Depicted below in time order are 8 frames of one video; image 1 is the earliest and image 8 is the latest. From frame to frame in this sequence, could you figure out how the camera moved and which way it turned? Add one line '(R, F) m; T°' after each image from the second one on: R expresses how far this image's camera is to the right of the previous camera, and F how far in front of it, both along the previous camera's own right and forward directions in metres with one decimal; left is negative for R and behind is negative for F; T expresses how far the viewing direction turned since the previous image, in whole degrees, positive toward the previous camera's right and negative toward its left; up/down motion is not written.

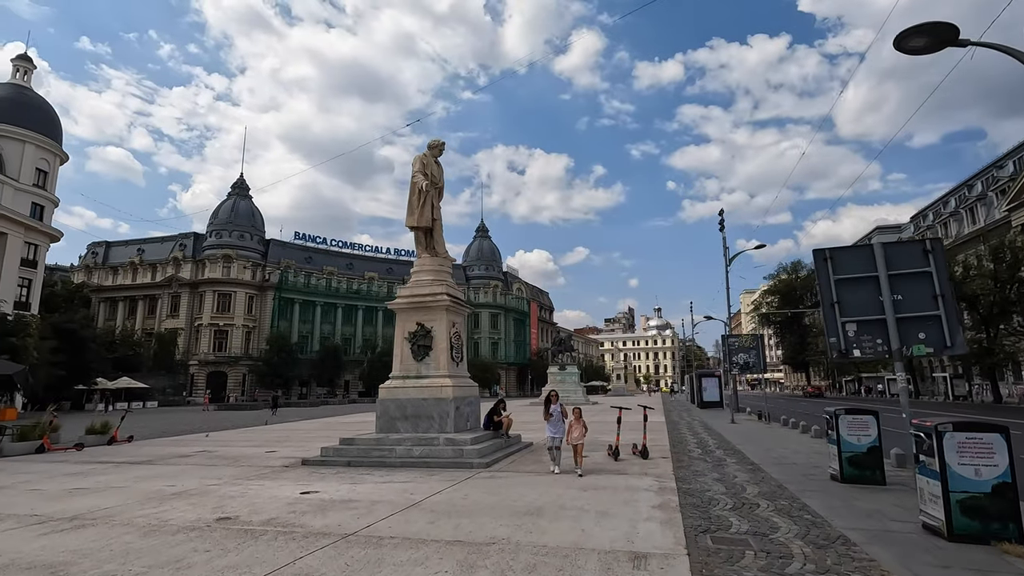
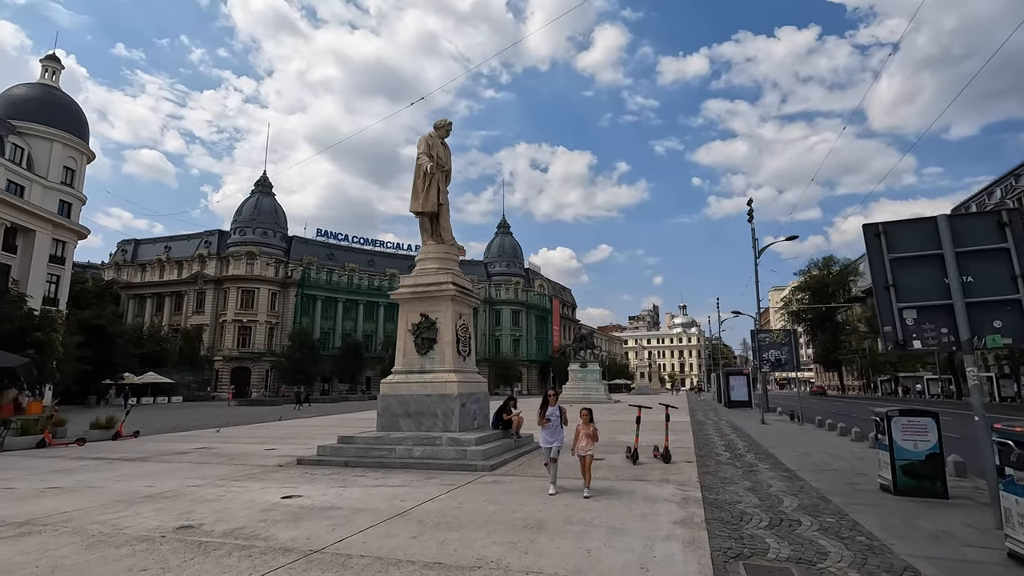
(+0.3, +1.0) m; -2°
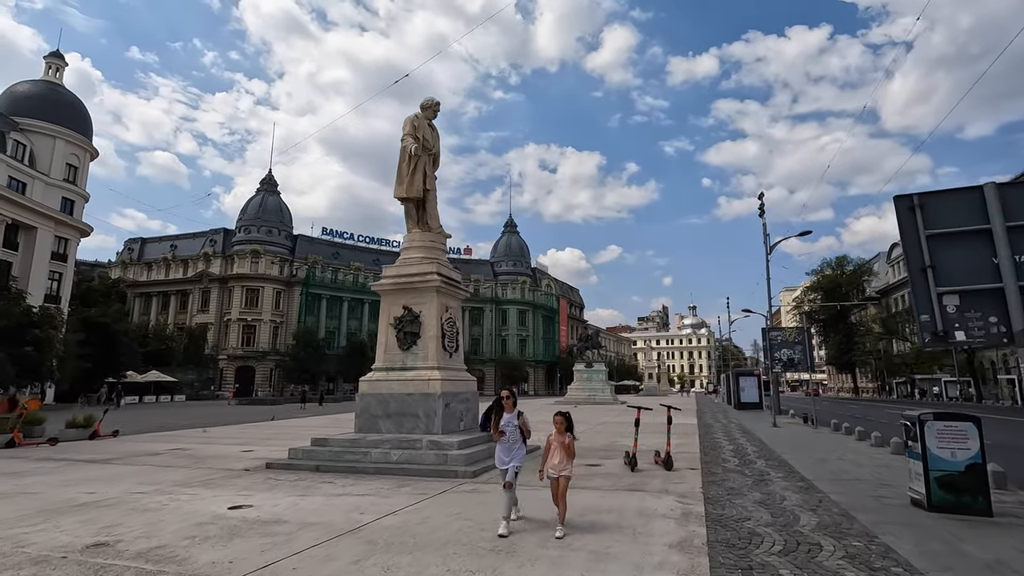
(+0.4, +1.0) m; -1°
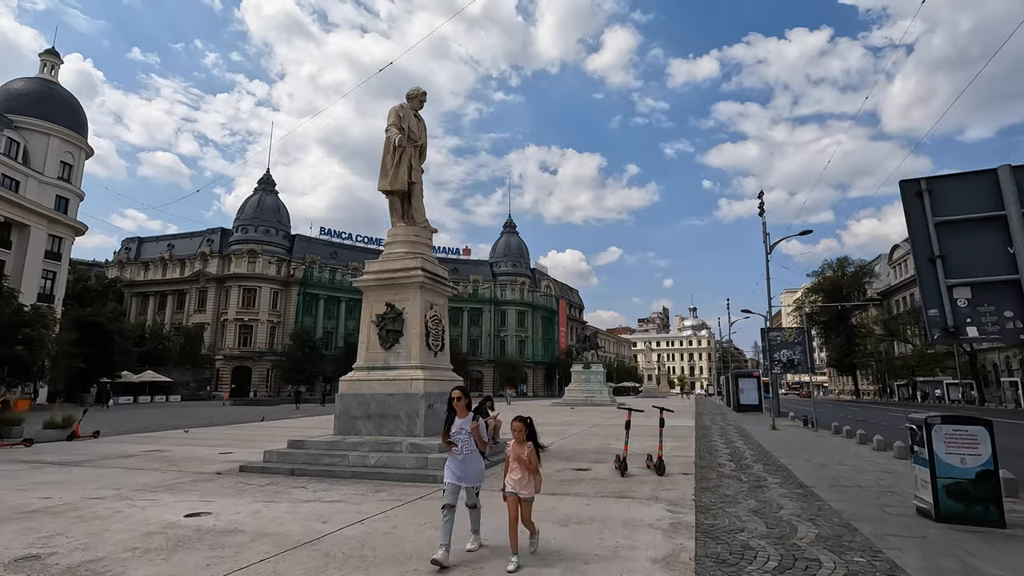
(+0.3, +0.5) m; 0°
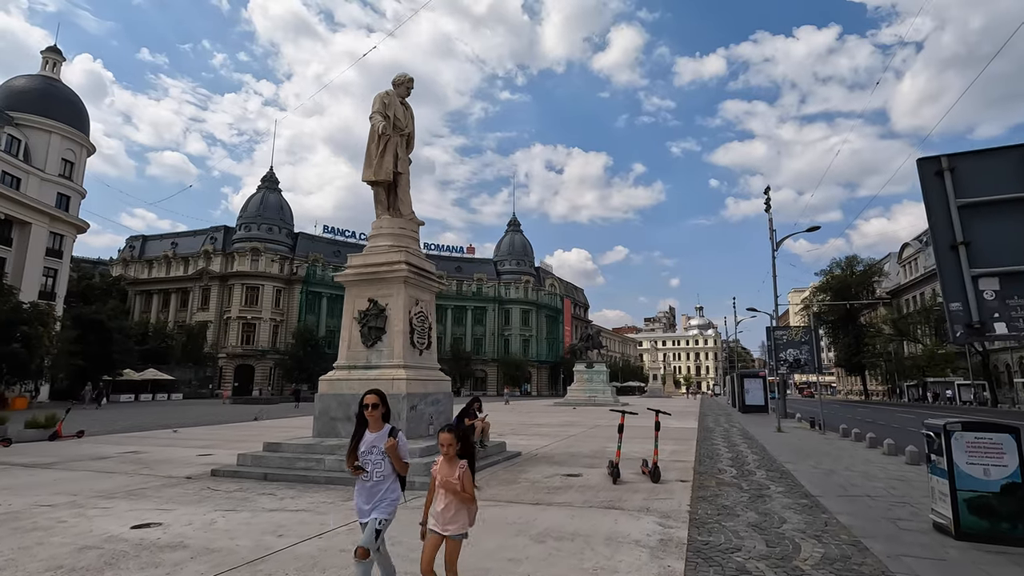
(+0.4, +0.6) m; -1°
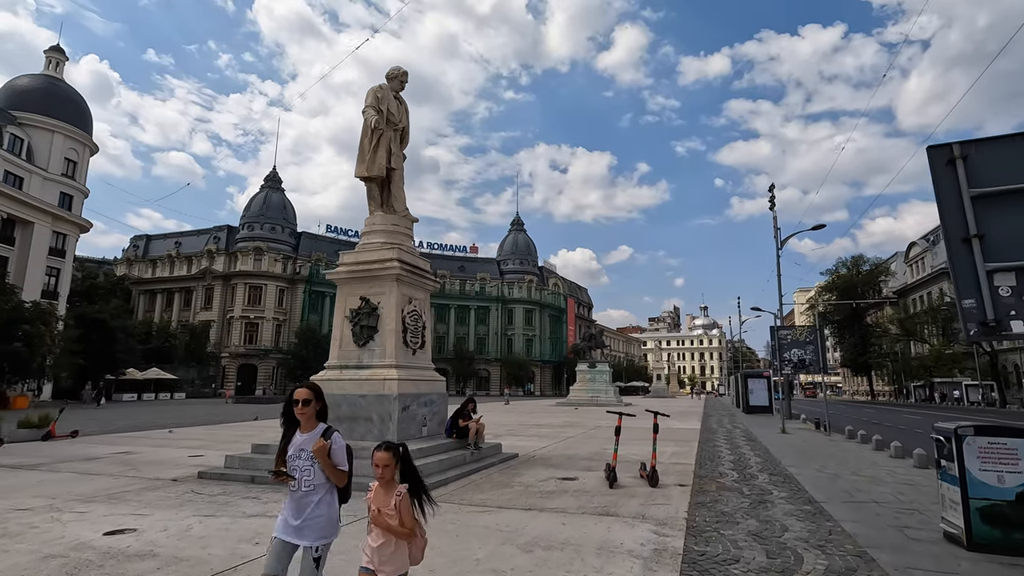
(+0.2, +0.3) m; 0°
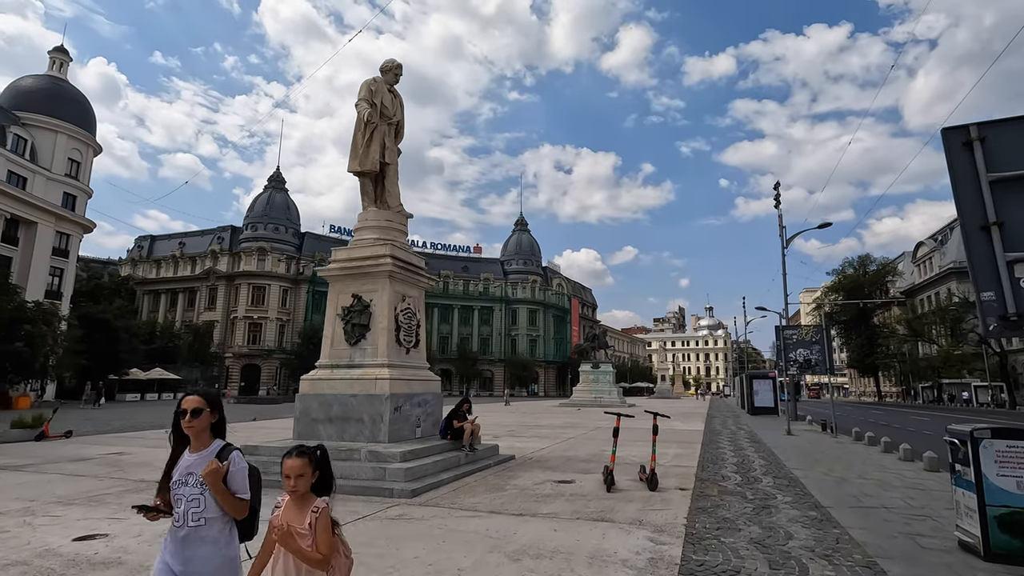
(+0.2, +0.3) m; 0°
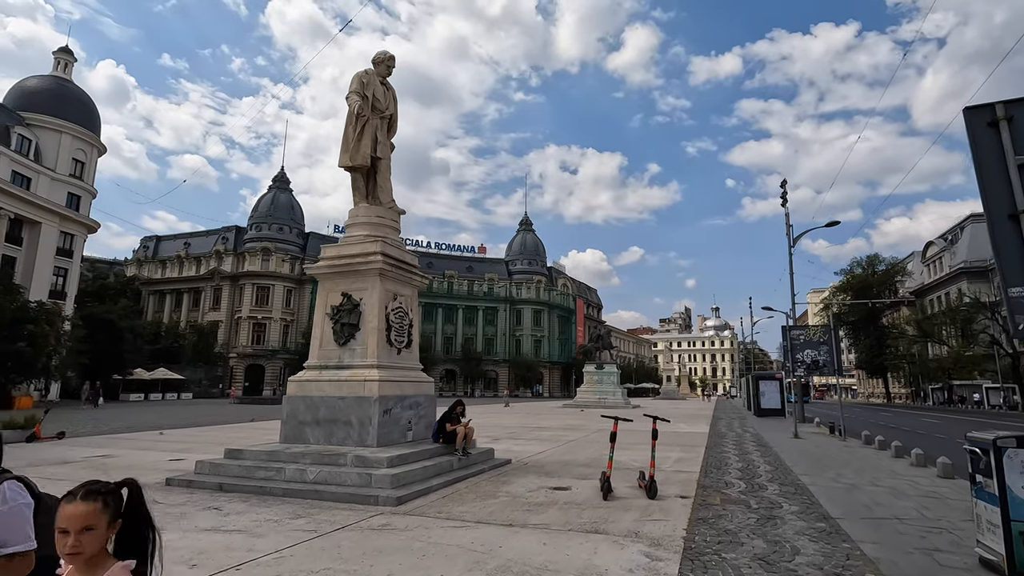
(+0.2, +0.4) m; -1°
